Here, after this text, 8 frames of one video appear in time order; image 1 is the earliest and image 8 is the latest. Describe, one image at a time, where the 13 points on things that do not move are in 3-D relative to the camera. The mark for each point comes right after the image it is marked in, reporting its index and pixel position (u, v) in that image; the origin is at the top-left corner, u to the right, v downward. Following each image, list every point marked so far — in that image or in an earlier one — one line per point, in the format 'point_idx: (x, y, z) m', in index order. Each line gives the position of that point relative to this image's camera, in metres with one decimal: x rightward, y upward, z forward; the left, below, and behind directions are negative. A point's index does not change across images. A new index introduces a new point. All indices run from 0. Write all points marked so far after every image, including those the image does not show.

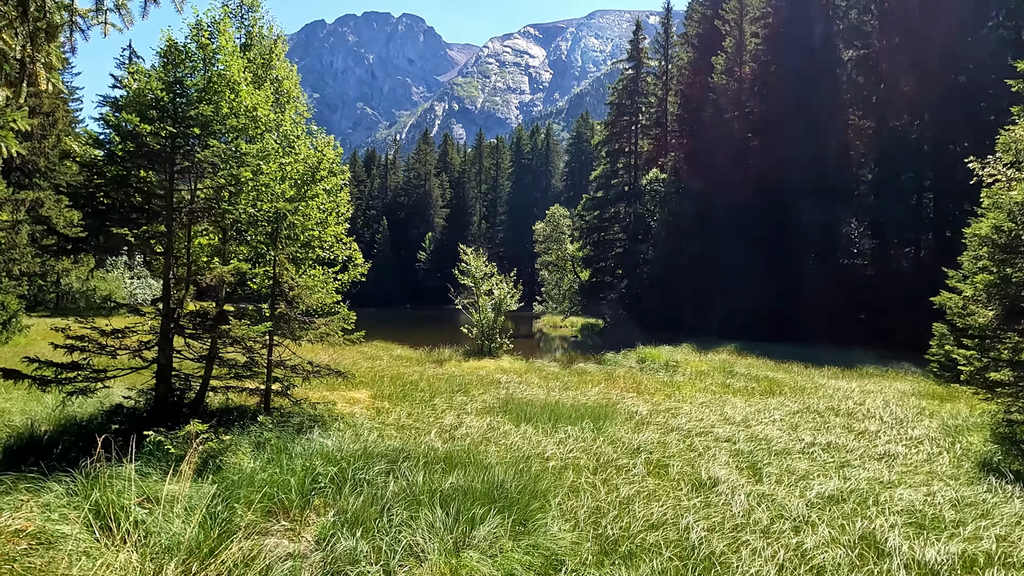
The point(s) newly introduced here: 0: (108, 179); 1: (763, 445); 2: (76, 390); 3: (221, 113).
0: (-5.3, +1.4, +7.0) m
1: (+3.5, -2.2, +7.3) m
2: (-5.5, -1.3, +6.7) m
3: (-4.1, +2.5, +7.5) m
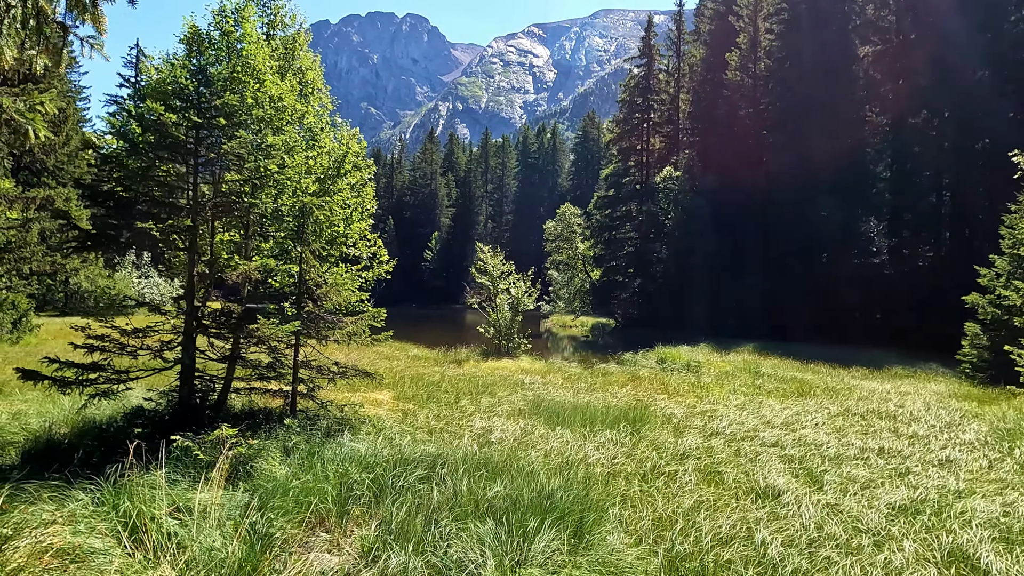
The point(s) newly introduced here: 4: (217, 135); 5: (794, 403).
0: (-4.8, +1.4, +6.7) m
1: (+4.0, -2.1, +7.0) m
2: (-5.0, -1.3, +6.4) m
3: (-3.6, +2.5, +7.2) m
4: (-3.8, +2.0, +6.9) m
5: (+5.5, -2.2, +10.2) m
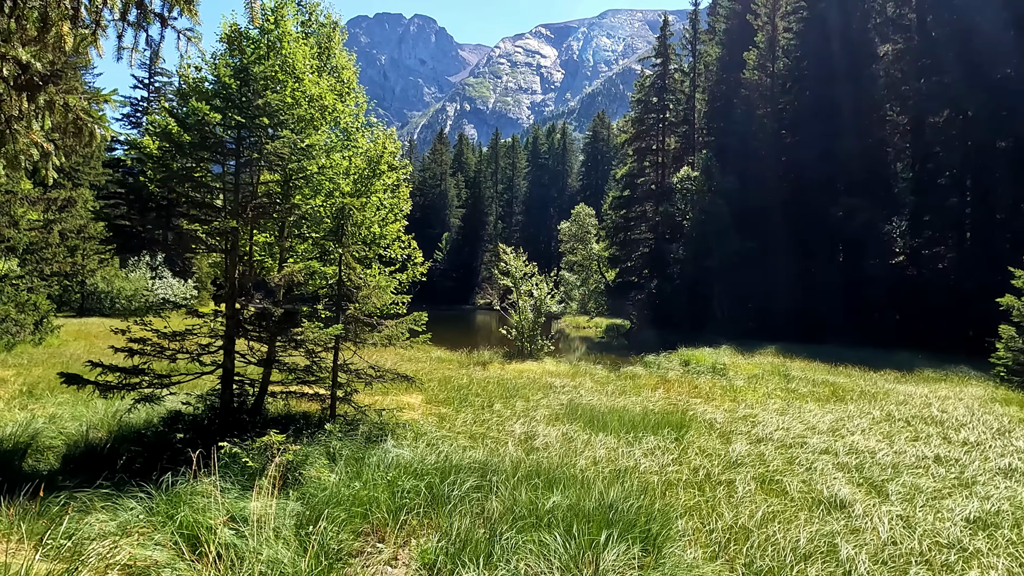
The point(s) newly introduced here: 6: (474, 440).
0: (-4.2, +1.4, +6.6) m
1: (+4.6, -2.2, +6.8) m
2: (-4.4, -1.3, +6.3) m
3: (-3.0, +2.5, +7.1) m
4: (-3.2, +2.0, +6.8) m
5: (+6.1, -2.3, +10.0) m
6: (-0.5, -2.1, +7.2) m
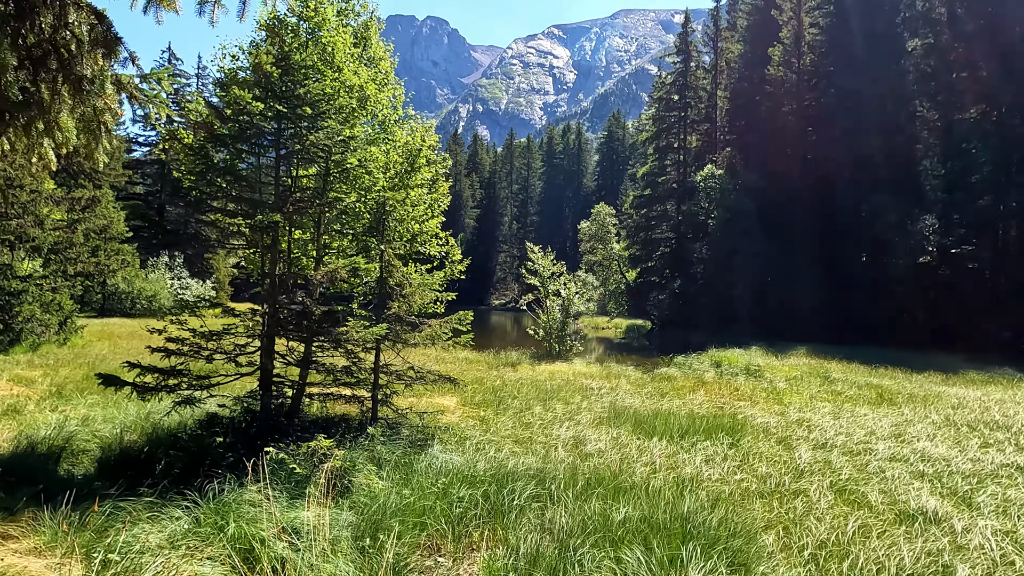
0: (-3.6, +1.4, +6.3) m
1: (+5.2, -2.1, +6.3) m
2: (-3.8, -1.3, +6.1) m
3: (-2.3, +2.5, +6.8) m
4: (-2.6, +2.0, +6.5) m
5: (+6.8, -2.2, +9.5) m
6: (+0.1, -2.0, +6.9) m
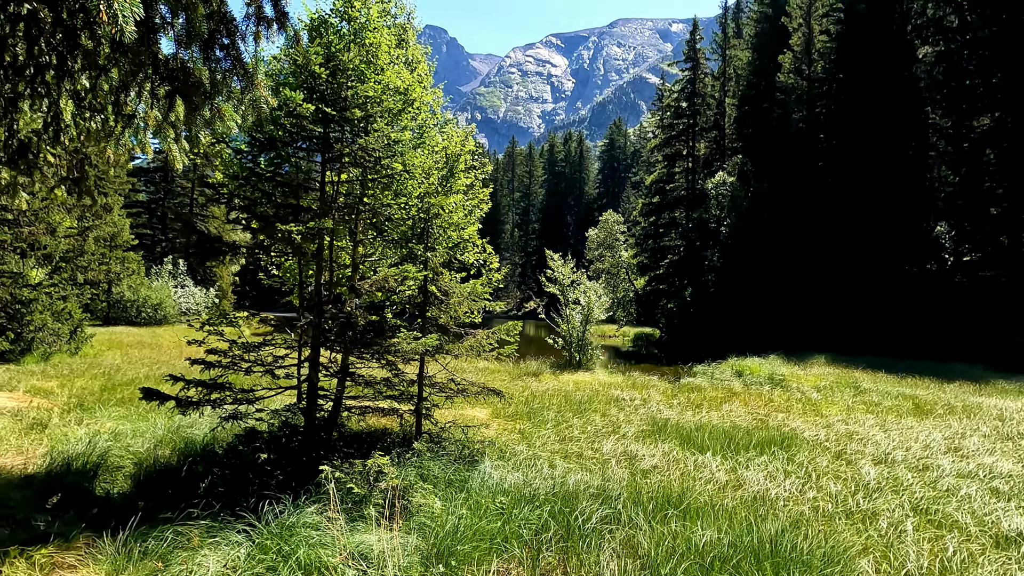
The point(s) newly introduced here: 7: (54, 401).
0: (-2.9, +1.3, +6.1) m
1: (+5.8, -2.2, +6.1) m
2: (-3.2, -1.4, +5.8) m
3: (-1.7, +2.4, +6.6) m
4: (-2.0, +1.9, +6.3) m
5: (+7.4, -2.4, +9.3) m
6: (+0.7, -2.2, +6.6) m
7: (-8.6, -2.1, +9.9) m
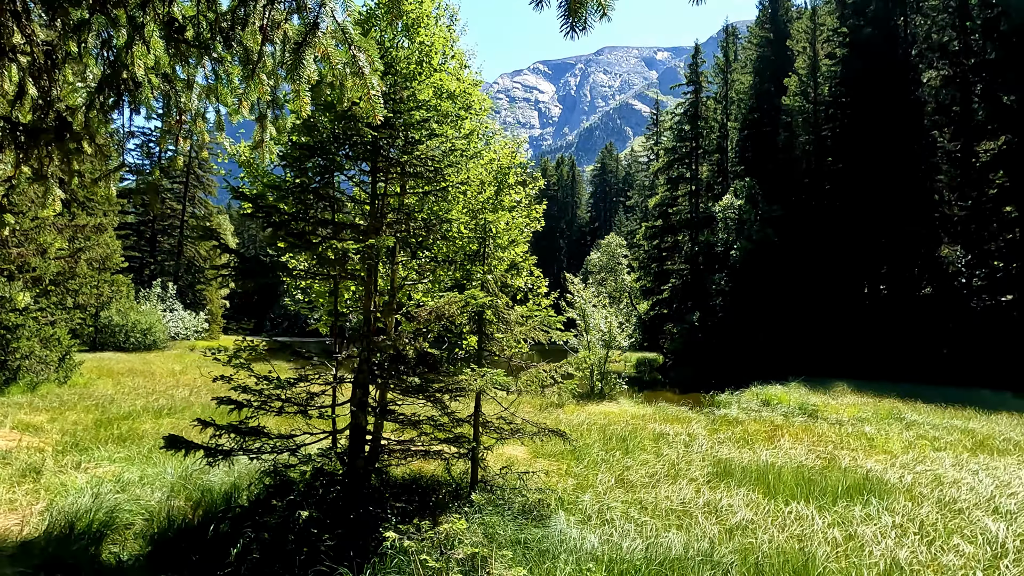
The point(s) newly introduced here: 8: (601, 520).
0: (-2.2, +1.0, +5.4) m
1: (+6.6, -2.6, +5.4) m
2: (-2.4, -1.7, +5.0) m
3: (-0.9, +2.1, +6.0) m
4: (-1.2, +1.6, +5.6) m
5: (+8.1, -2.8, +8.6) m
6: (+1.5, -2.5, +5.8) m
7: (-7.9, -2.6, +8.9) m
8: (+0.9, -2.4, +5.6) m
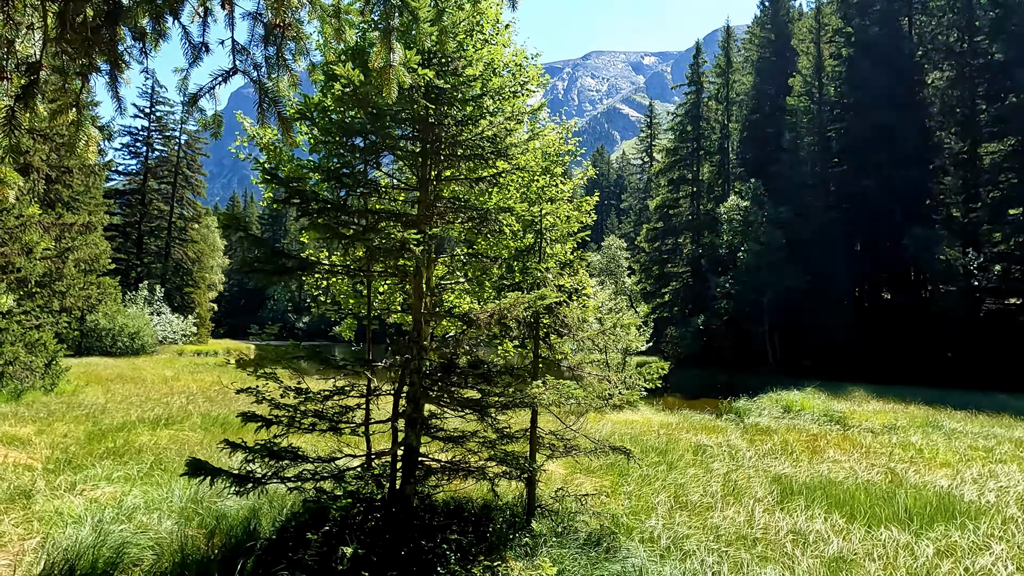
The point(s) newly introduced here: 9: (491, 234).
0: (-1.5, +1.0, +4.7) m
1: (+7.2, -2.6, +4.8) m
2: (-1.8, -1.6, +4.2) m
3: (-0.3, +2.1, +5.3) m
4: (-0.5, +1.6, +4.9) m
5: (+8.7, -2.9, +8.1) m
6: (+2.1, -2.5, +5.2) m
7: (-7.3, -2.6, +8.1) m
8: (+1.6, -2.4, +5.0) m
9: (-0.3, +0.5, +5.3) m
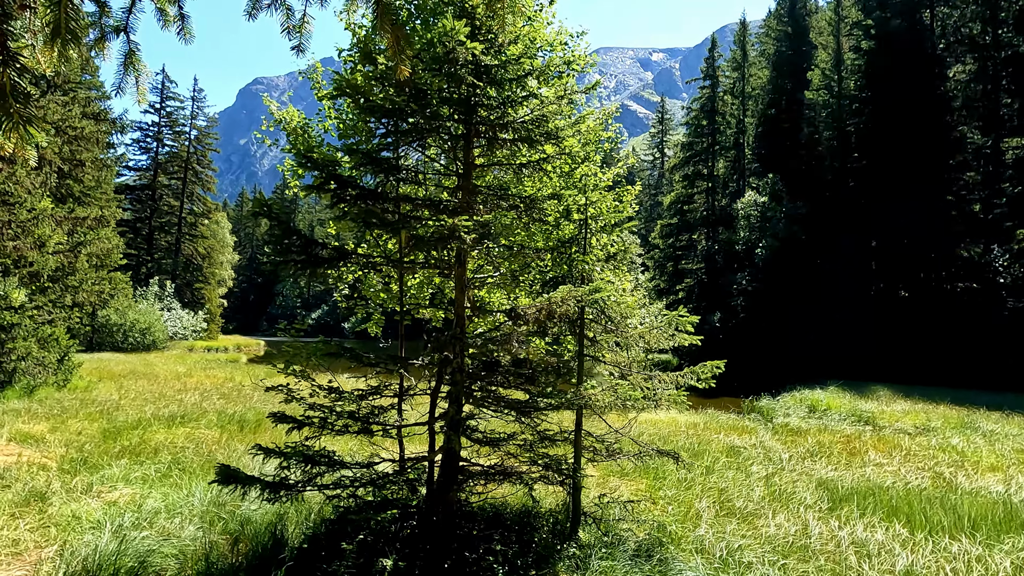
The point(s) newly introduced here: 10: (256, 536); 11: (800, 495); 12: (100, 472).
0: (-1.1, +1.1, +4.4) m
1: (+7.6, -2.5, +4.4) m
2: (-1.4, -1.6, +3.9) m
3: (+0.1, +2.2, +5.0) m
4: (-0.1, +1.7, +4.6) m
5: (+9.1, -2.8, +7.7) m
6: (+2.5, -2.4, +4.8) m
7: (-6.9, -2.5, +7.8) m
8: (+2.0, -2.4, +4.6) m
9: (+0.1, +0.6, +5.0) m
10: (-2.5, -2.3, +5.0) m
11: (+3.6, -2.5, +6.6) m
12: (-5.4, -2.4, +6.9) m
